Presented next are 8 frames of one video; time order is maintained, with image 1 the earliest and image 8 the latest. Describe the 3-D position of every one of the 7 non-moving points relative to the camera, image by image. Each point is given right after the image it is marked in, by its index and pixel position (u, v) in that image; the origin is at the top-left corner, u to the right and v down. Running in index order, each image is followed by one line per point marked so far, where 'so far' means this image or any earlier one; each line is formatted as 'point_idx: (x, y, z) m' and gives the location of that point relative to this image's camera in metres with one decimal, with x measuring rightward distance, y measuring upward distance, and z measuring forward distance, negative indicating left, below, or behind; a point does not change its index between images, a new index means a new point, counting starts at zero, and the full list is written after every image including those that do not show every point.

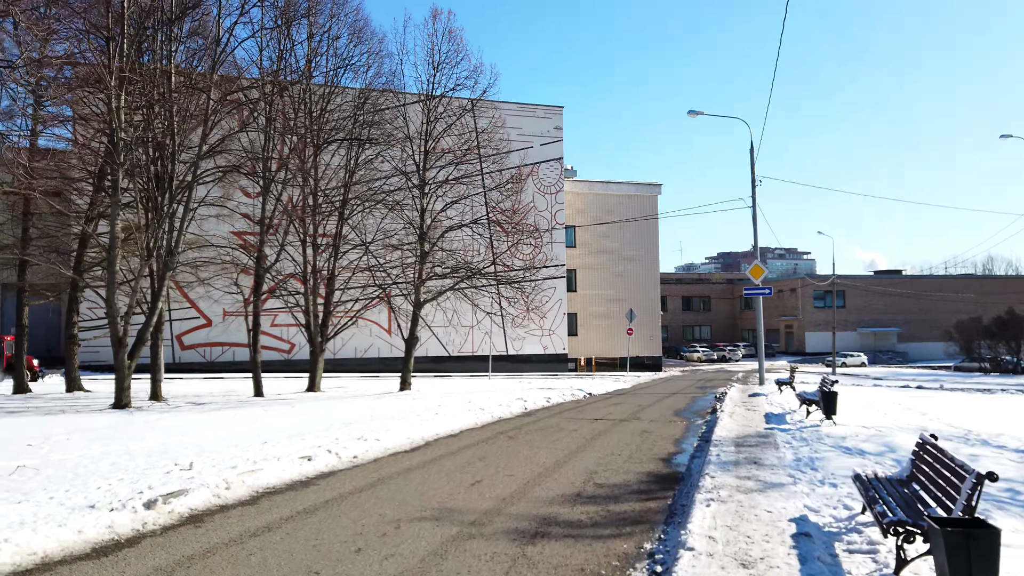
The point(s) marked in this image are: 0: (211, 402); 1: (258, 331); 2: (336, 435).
0: (-6.1, -2.3, +14.3) m
1: (-5.7, -0.9, +15.7) m
2: (-1.9, -1.5, +7.4) m
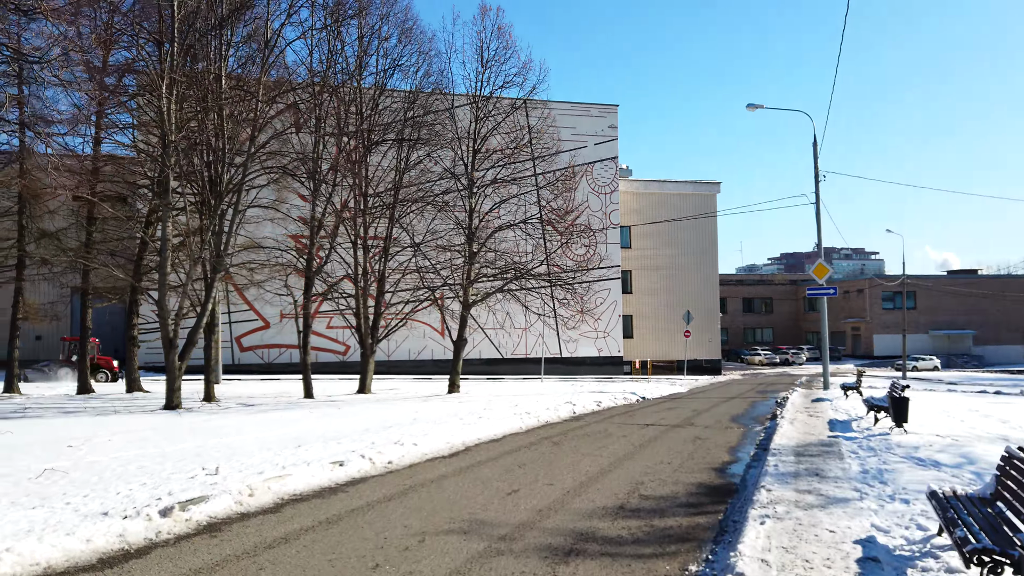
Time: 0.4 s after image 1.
0: (-5.1, -2.4, +14.4) m
1: (-4.6, -1.0, +15.8) m
2: (-1.4, -1.5, +7.2) m
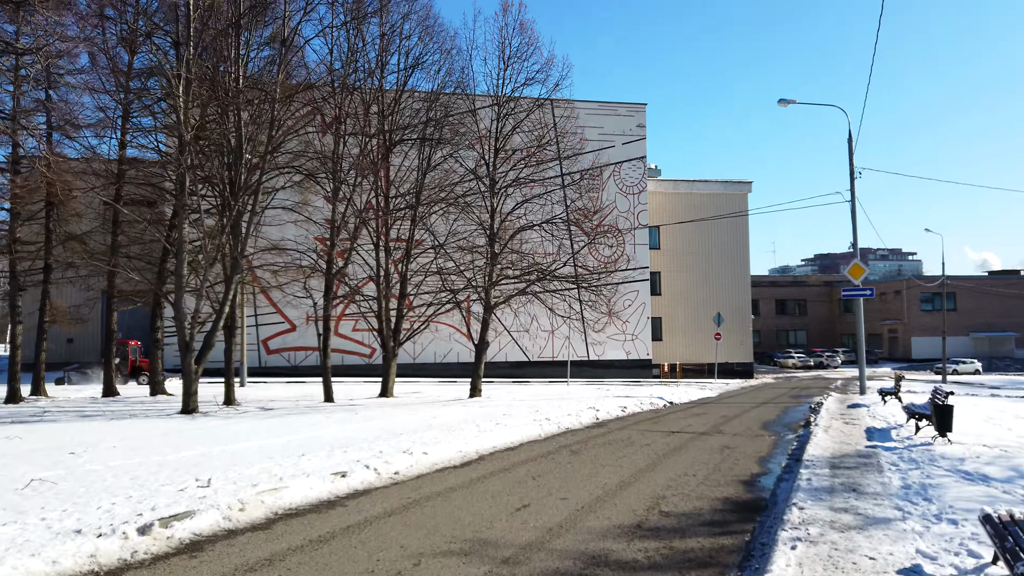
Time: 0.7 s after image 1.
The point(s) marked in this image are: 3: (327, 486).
0: (-4.7, -2.4, +14.2) m
1: (-4.1, -1.0, +15.6) m
2: (-1.3, -1.6, +6.9) m
3: (-1.4, -1.5, +5.4) m
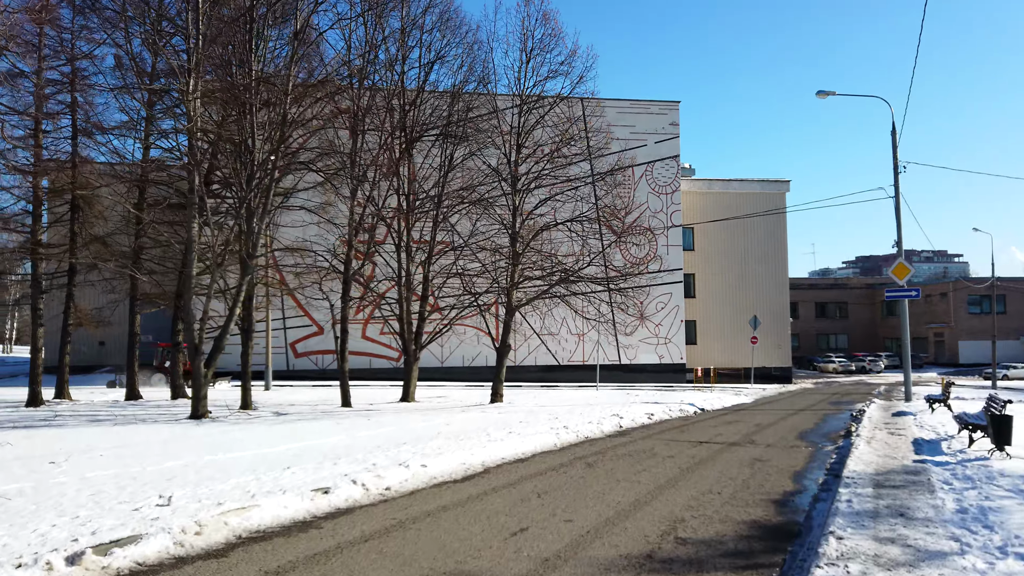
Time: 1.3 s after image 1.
0: (-4.3, -2.5, +13.9) m
1: (-3.6, -1.1, +15.2) m
2: (-1.2, -1.5, +6.4) m
3: (-1.4, -1.5, +4.9) m
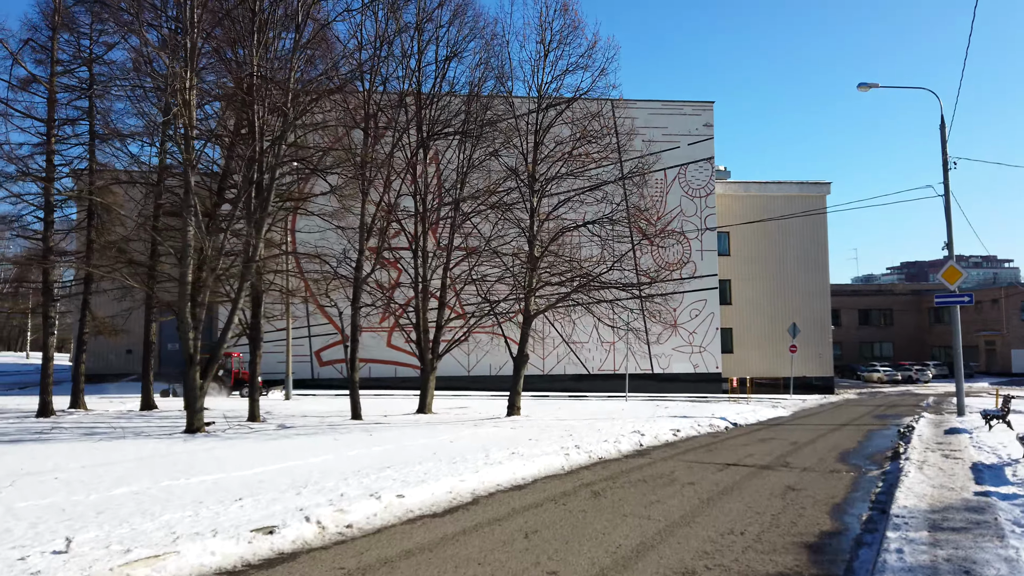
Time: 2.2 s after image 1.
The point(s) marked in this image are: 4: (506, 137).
0: (-4.0, -2.6, +13.2) m
1: (-3.2, -1.2, +14.6) m
2: (-1.3, -1.6, +5.6) m
3: (-1.6, -1.5, +4.1) m
4: (-0.2, +3.5, +16.5) m
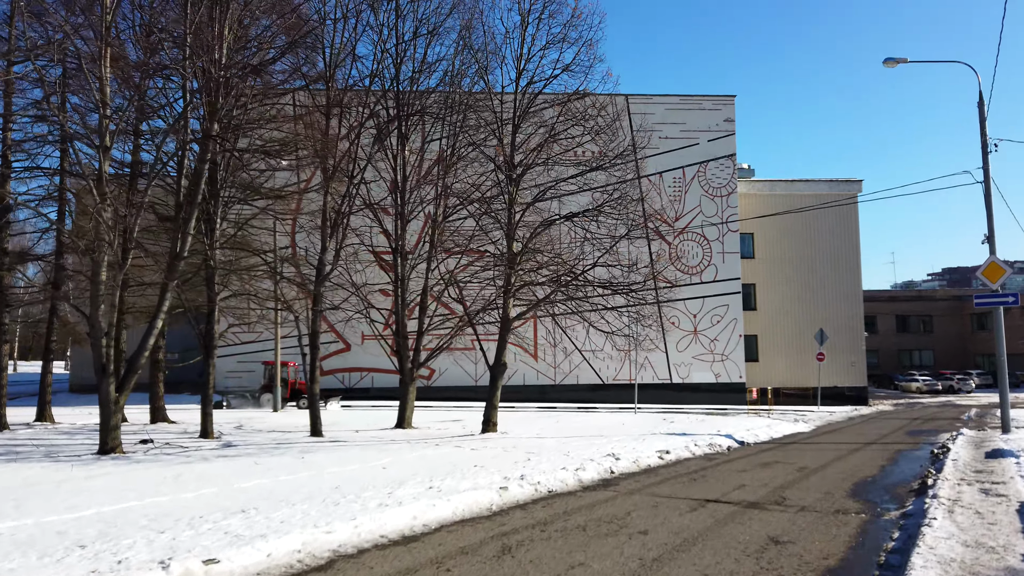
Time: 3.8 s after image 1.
0: (-4.4, -2.6, +11.9) m
1: (-3.7, -1.3, +13.2) m
2: (-2.2, -1.5, +4.1) m
3: (-2.5, -1.4, +2.7) m
4: (-0.5, +3.5, +15.1) m
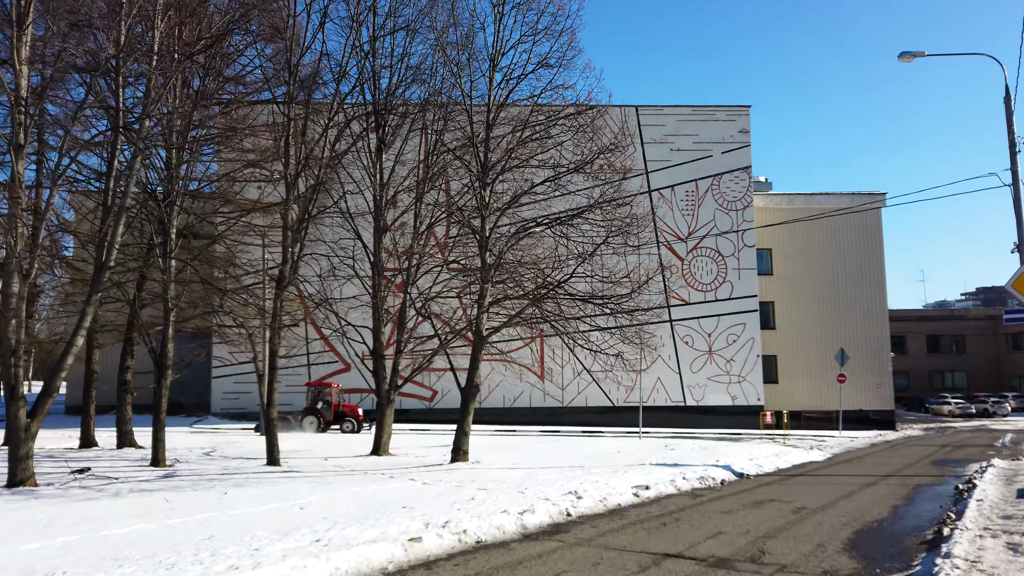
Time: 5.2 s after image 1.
0: (-4.9, -2.9, +10.8) m
1: (-4.1, -1.5, +12.1) m
2: (-2.9, -1.5, +3.1) m
3: (-3.3, -1.4, +1.6) m
4: (-0.9, +3.2, +14.1) m
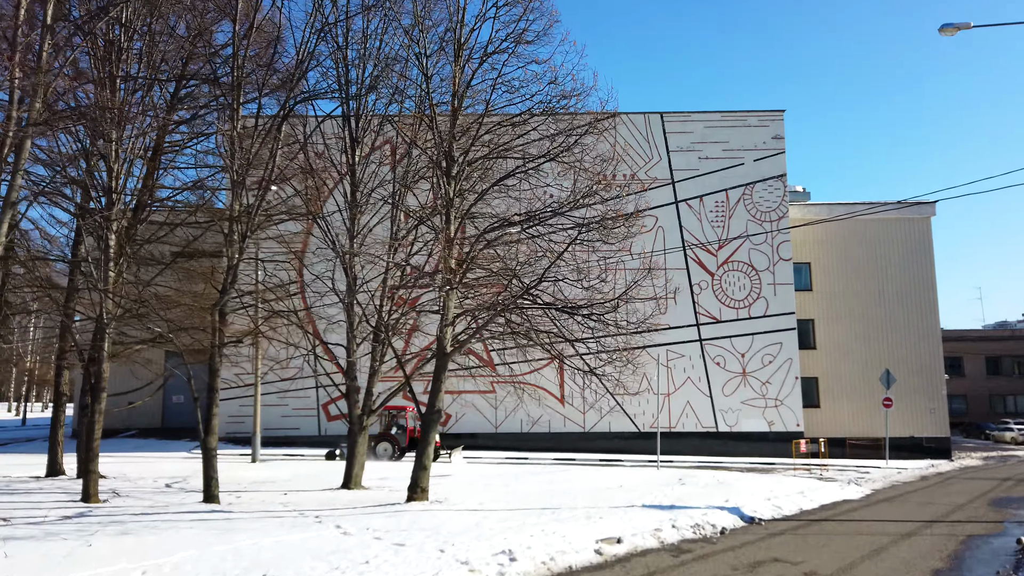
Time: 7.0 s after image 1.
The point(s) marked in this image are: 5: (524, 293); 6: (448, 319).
0: (-5.5, -3.0, +9.5) m
1: (-4.6, -1.7, +10.7) m
2: (-3.9, -1.4, +1.6) m
3: (-4.4, -1.3, +0.2) m
4: (-1.3, +2.9, +12.6) m
5: (+0.7, -0.1, +11.7) m
6: (-0.8, -0.6, +11.8) m
